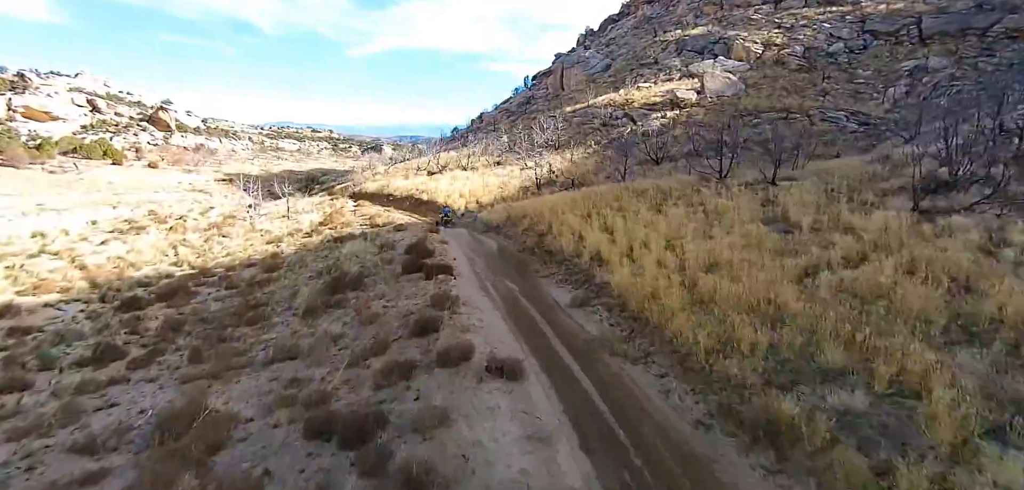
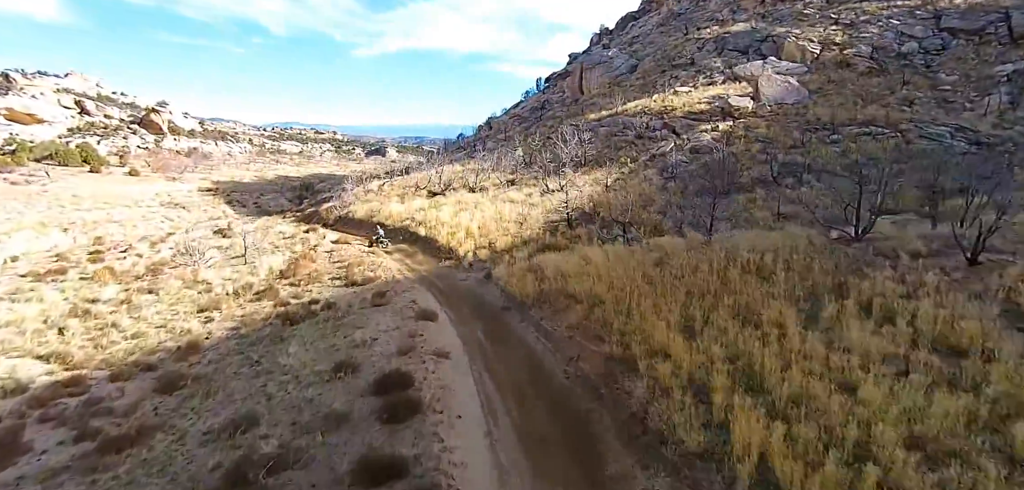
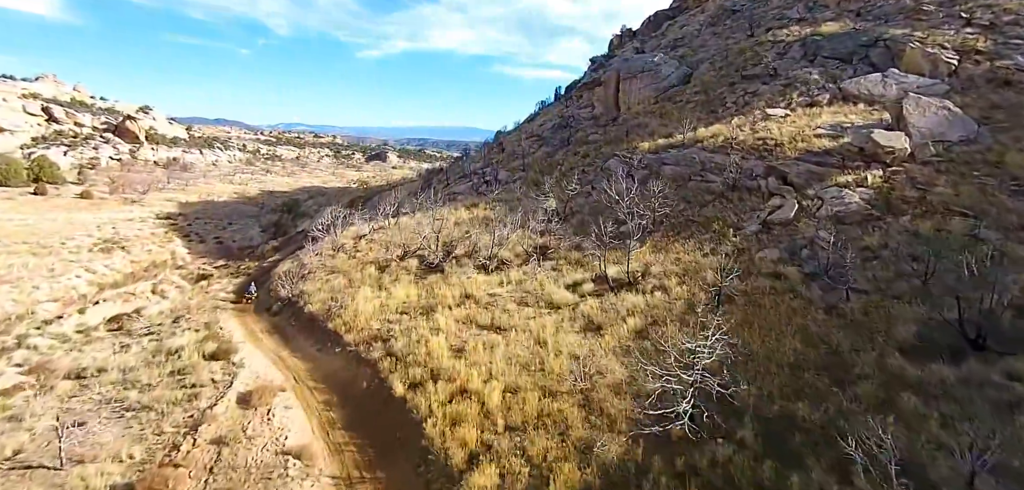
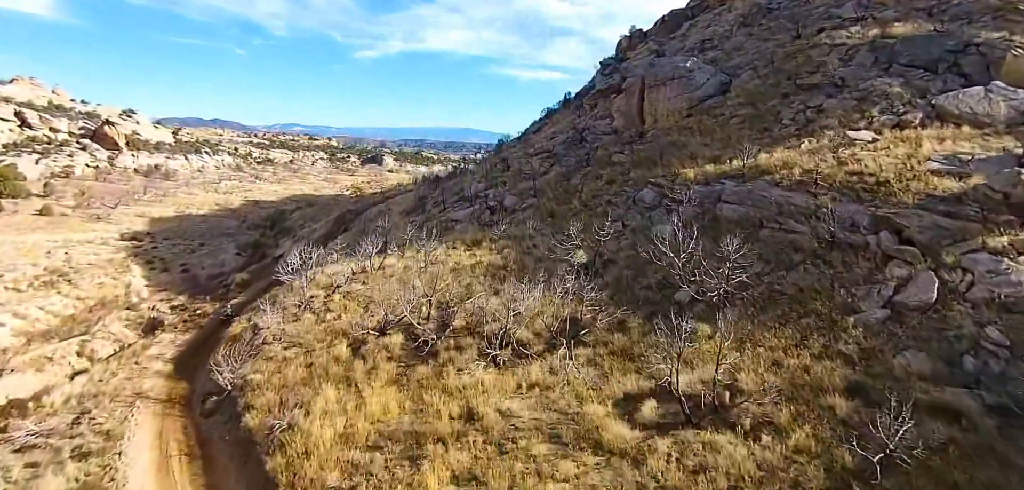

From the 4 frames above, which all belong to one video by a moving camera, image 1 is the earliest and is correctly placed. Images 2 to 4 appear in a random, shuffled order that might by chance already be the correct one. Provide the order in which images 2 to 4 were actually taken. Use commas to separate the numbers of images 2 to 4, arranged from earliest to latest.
2, 3, 4
